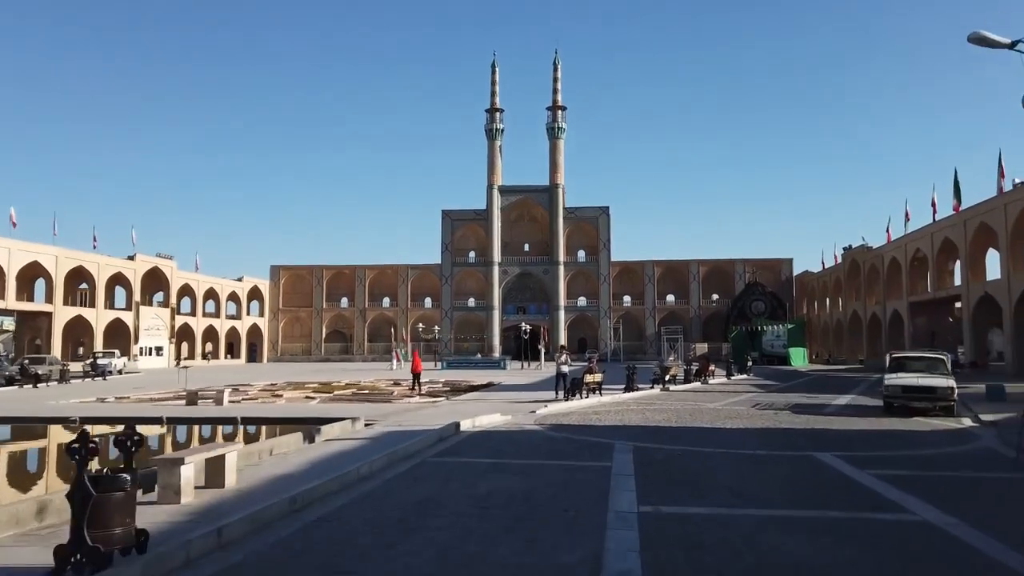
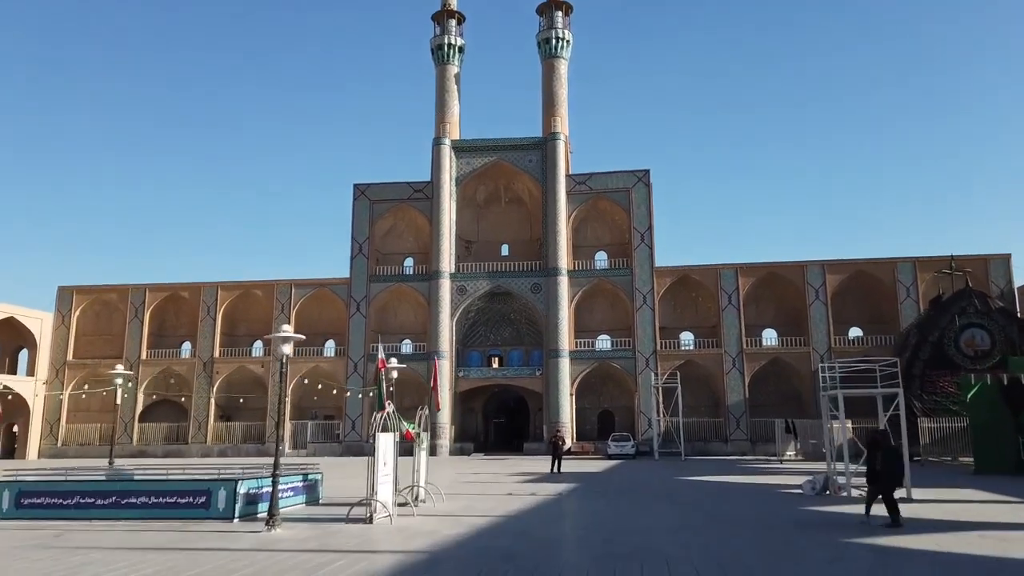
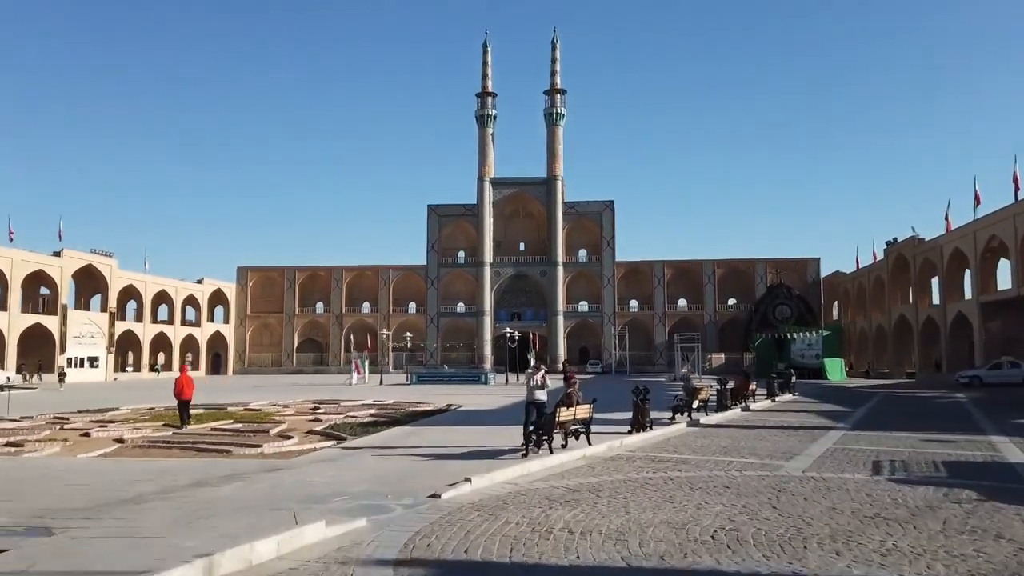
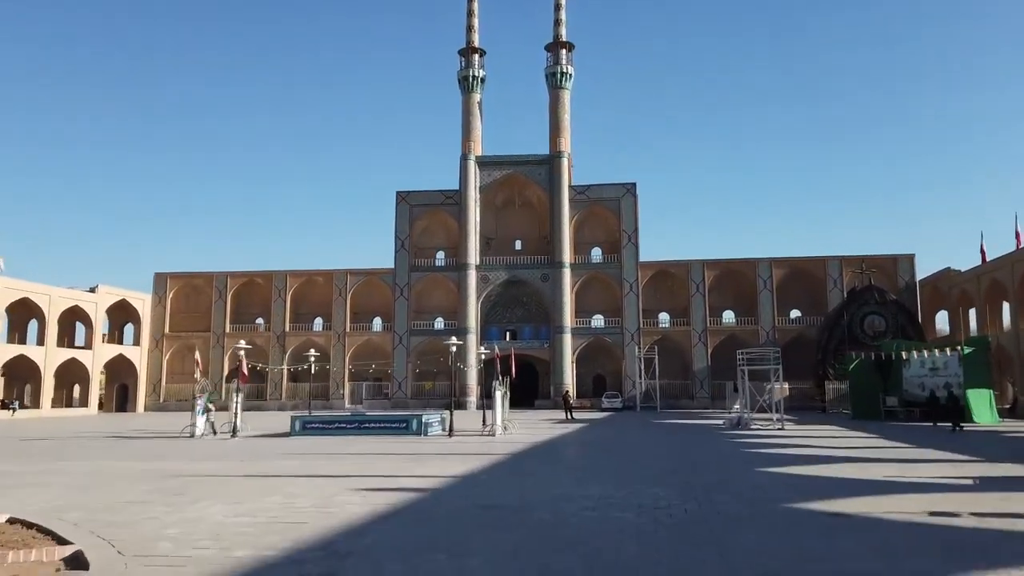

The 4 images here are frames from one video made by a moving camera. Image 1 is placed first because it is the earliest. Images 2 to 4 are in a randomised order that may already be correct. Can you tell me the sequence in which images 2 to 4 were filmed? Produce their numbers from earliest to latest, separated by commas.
3, 4, 2
